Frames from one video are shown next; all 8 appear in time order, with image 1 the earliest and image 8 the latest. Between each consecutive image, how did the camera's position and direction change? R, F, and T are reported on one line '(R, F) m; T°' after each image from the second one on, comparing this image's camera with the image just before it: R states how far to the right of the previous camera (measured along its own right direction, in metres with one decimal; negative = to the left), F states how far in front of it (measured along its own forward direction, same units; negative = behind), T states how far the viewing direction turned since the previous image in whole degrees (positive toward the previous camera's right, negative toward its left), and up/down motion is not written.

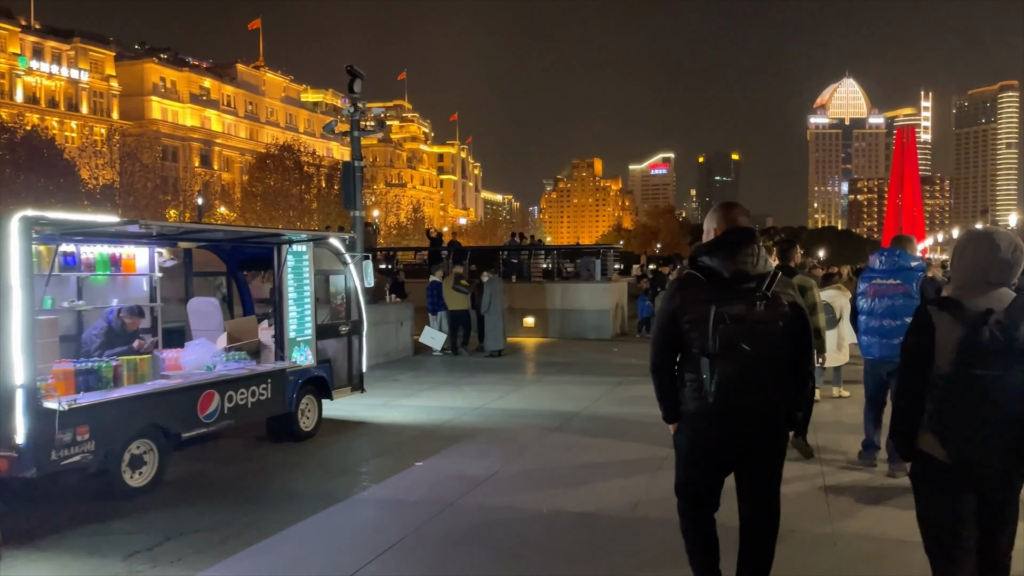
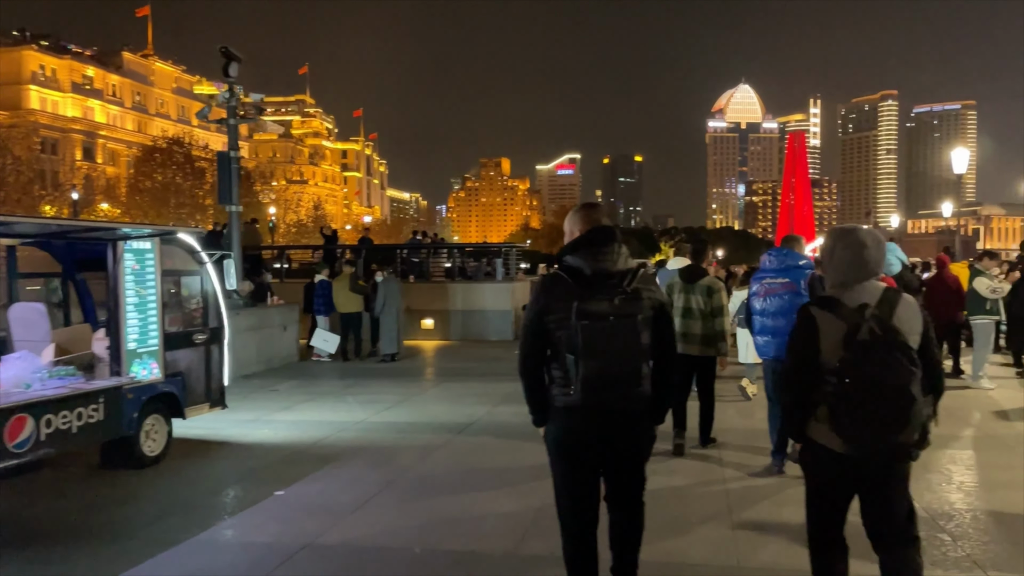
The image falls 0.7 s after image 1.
(+0.3, +0.8) m; +7°
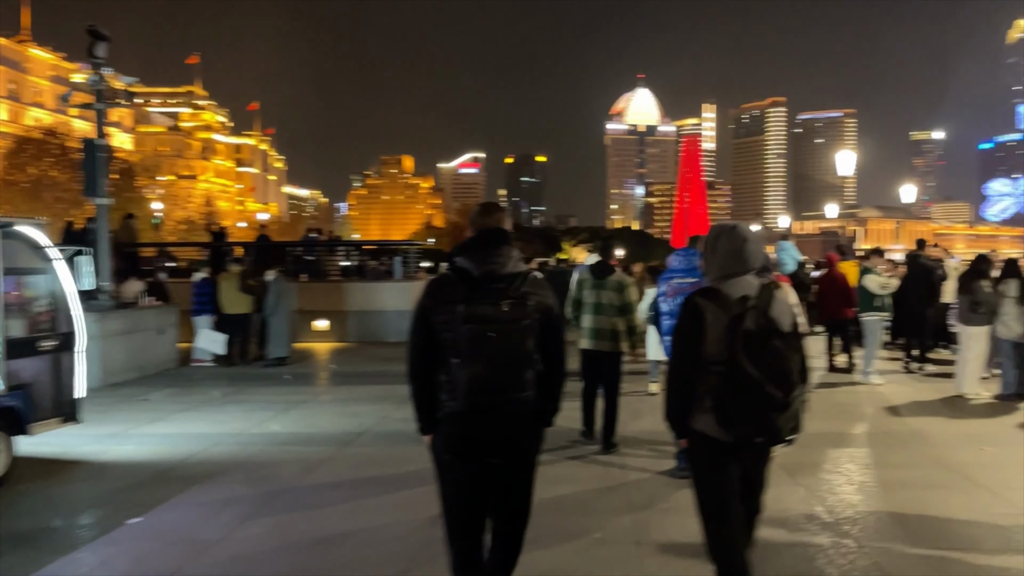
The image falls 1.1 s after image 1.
(+0.1, +0.4) m; +7°
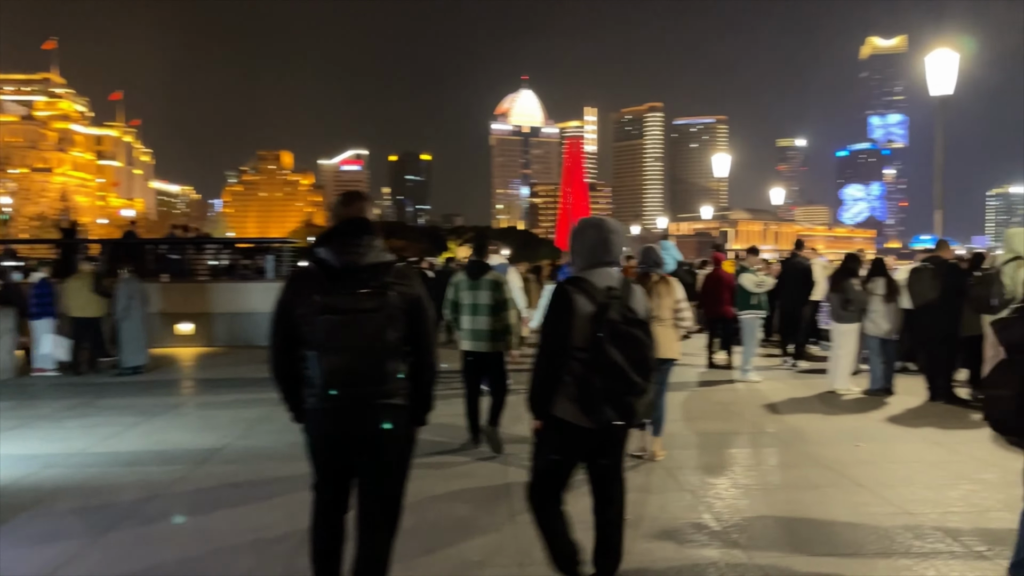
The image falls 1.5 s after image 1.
(+0.1, +0.4) m; +8°
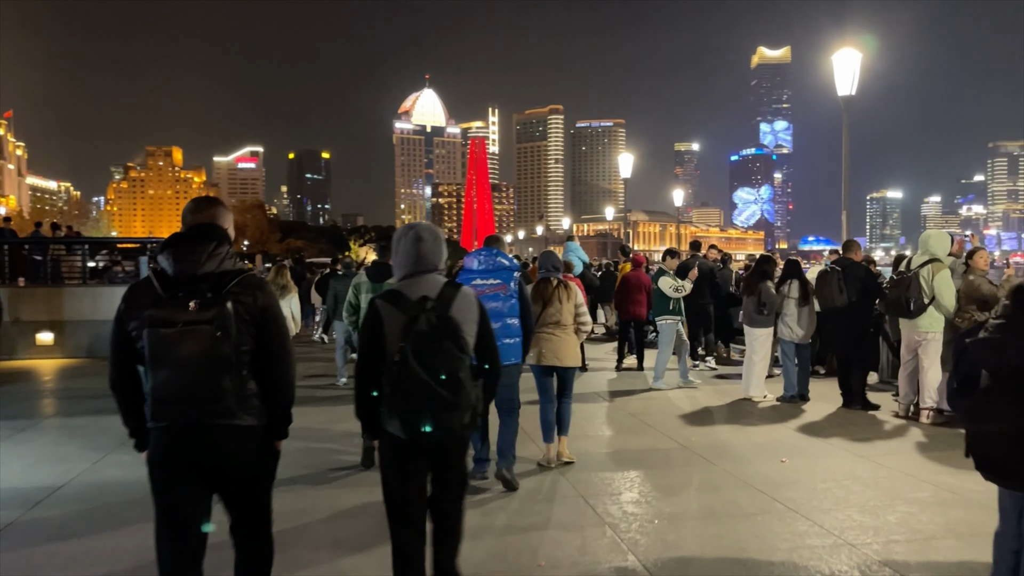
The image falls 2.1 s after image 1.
(+0.1, +0.8) m; +7°
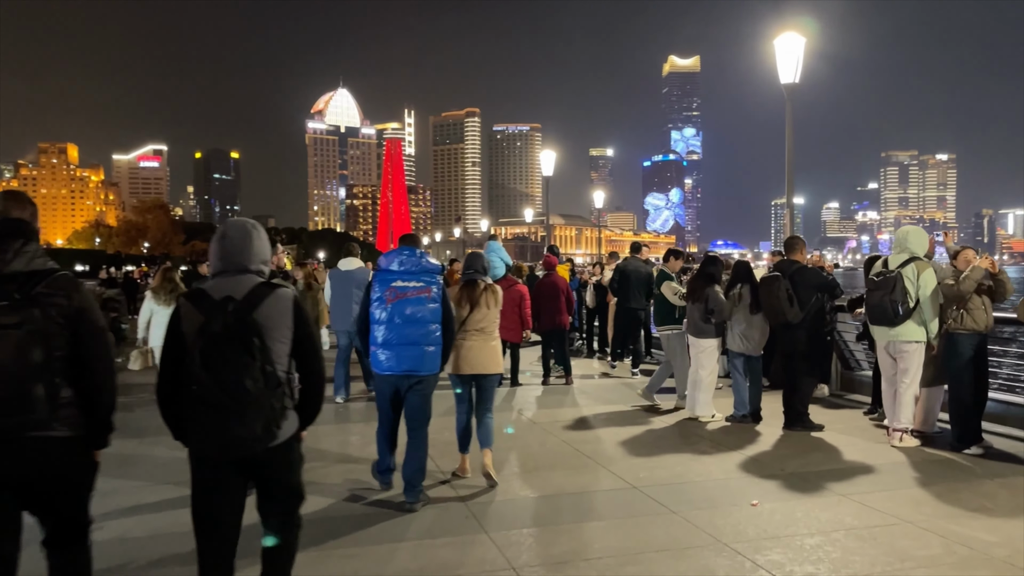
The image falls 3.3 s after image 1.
(0.0, +1.3) m; +6°
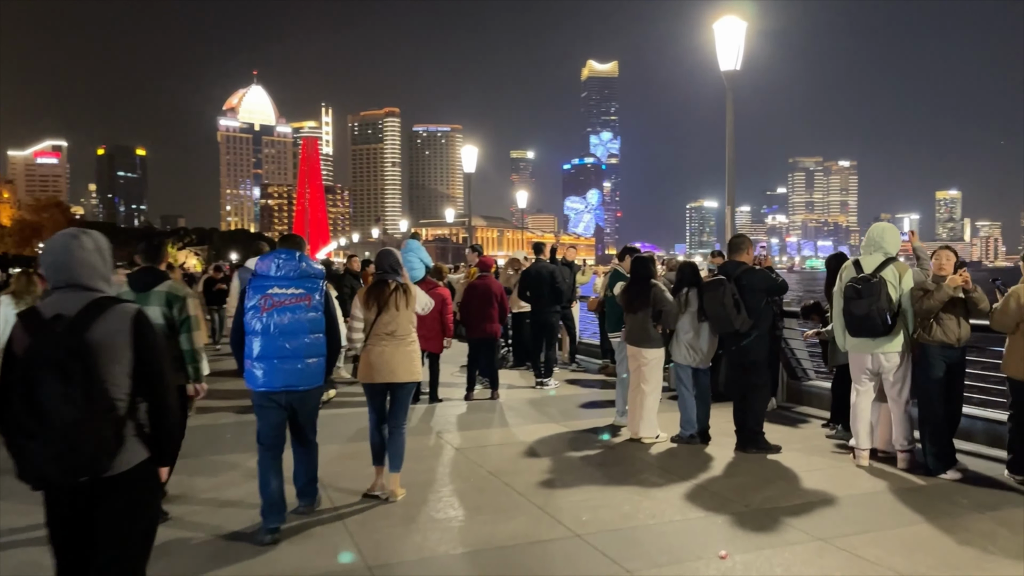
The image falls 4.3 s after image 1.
(0.0, +1.1) m; +6°
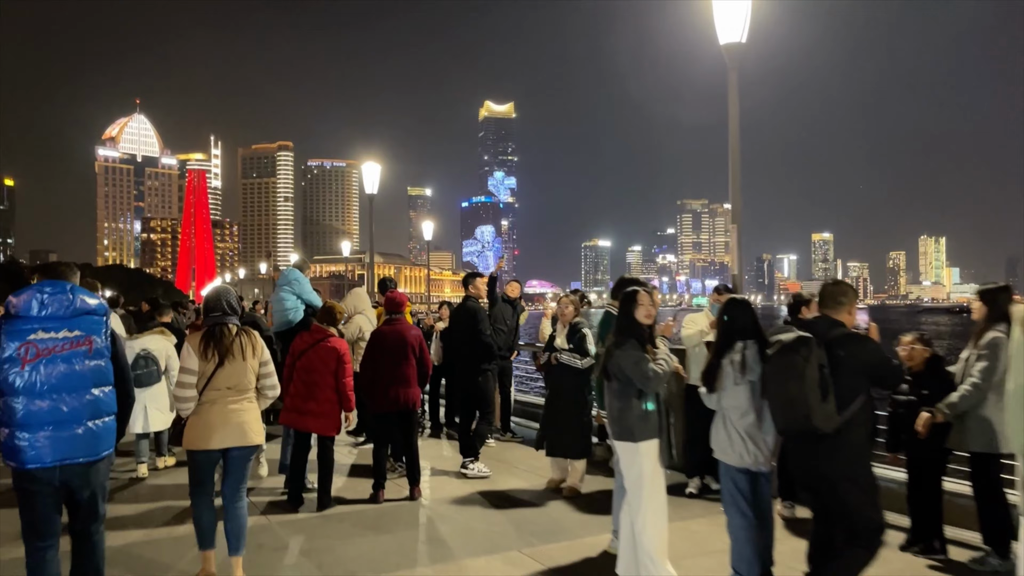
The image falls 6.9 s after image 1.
(-0.3, +2.8) m; +7°
